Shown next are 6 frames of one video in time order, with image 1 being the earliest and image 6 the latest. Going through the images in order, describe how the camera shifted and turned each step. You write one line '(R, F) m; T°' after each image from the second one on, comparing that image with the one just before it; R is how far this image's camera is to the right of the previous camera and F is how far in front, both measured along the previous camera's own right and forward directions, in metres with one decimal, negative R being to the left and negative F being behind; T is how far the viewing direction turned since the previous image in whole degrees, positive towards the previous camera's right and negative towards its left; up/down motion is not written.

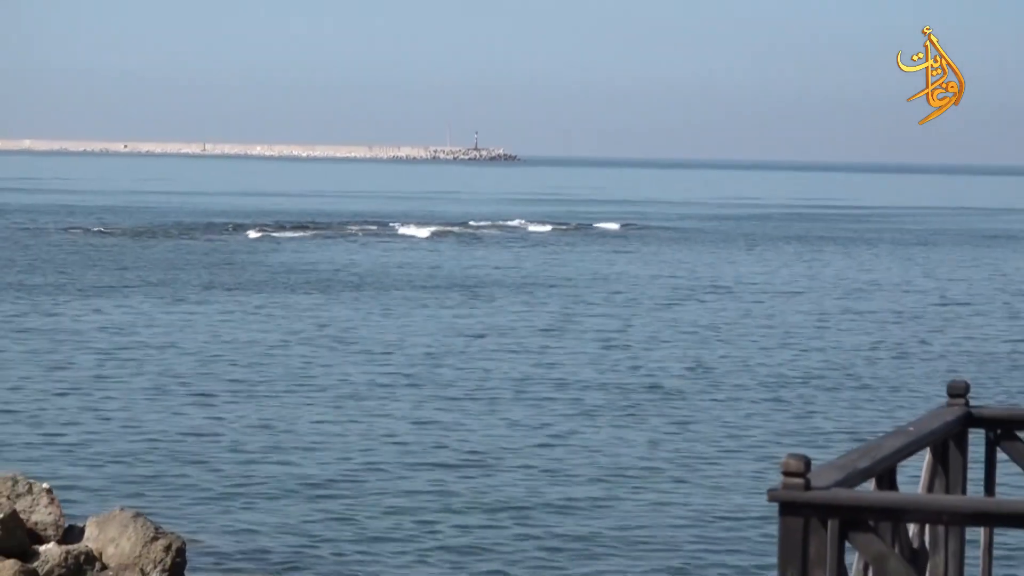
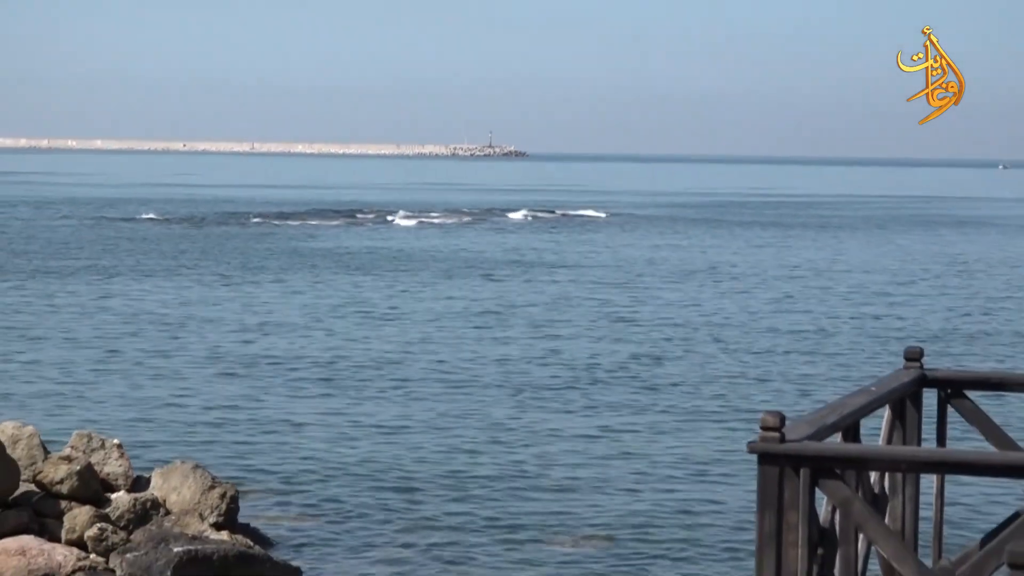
(+0.6, -0.6) m; -6°
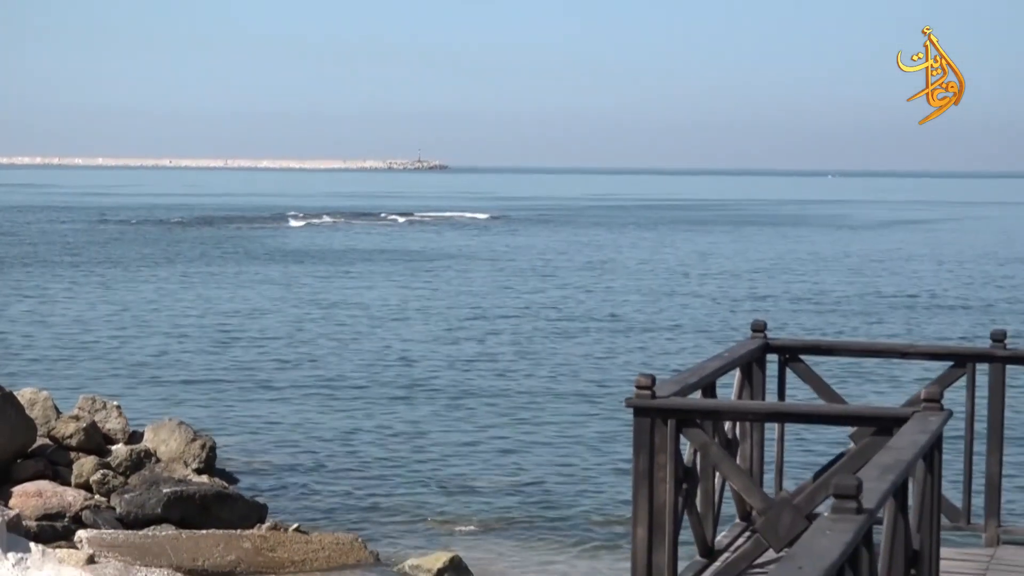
(+0.4, -1.4) m; 0°
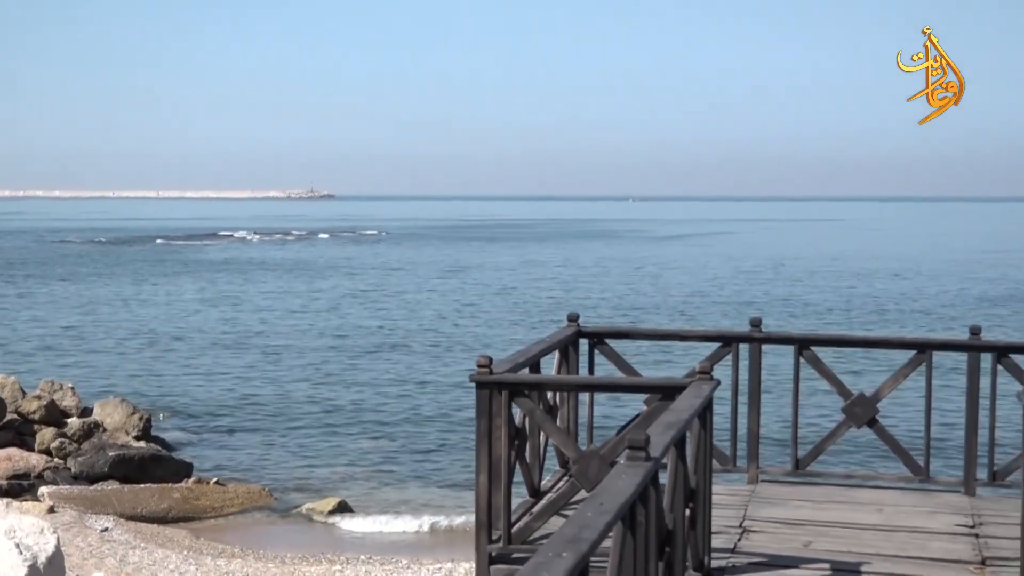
(+0.6, -2.0) m; +2°
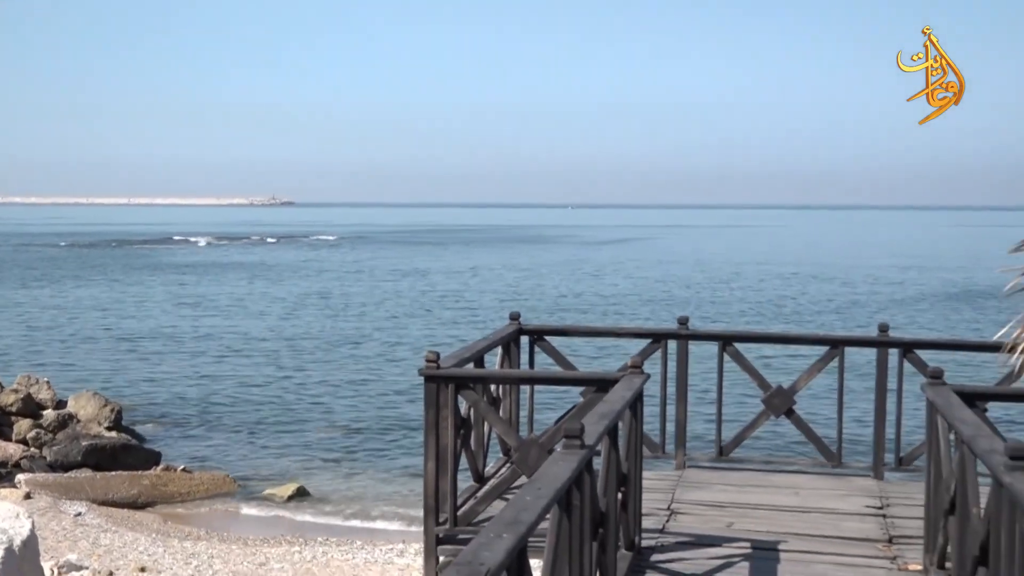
(+0.2, -0.7) m; +1°
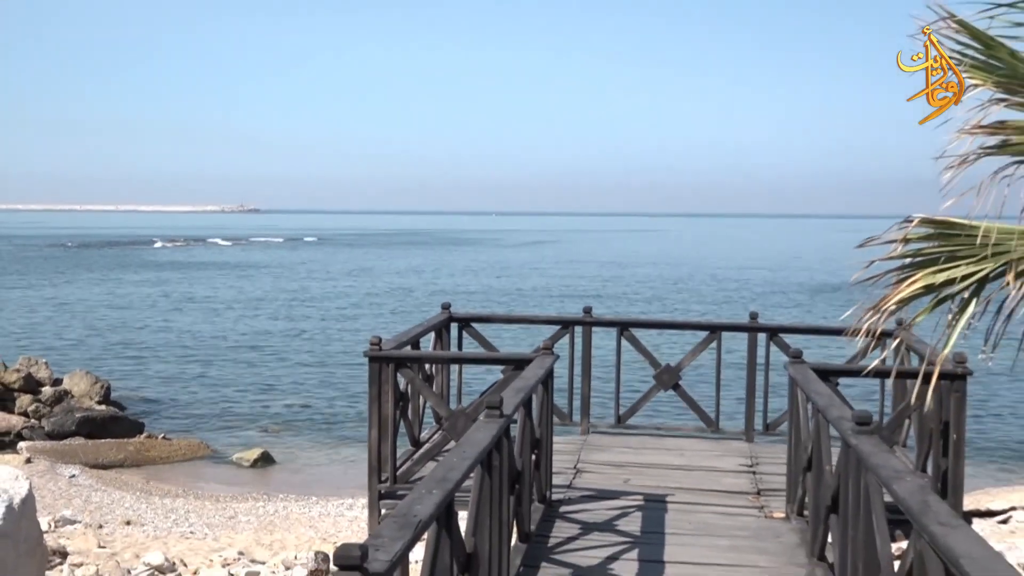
(+0.2, -1.8) m; +2°
